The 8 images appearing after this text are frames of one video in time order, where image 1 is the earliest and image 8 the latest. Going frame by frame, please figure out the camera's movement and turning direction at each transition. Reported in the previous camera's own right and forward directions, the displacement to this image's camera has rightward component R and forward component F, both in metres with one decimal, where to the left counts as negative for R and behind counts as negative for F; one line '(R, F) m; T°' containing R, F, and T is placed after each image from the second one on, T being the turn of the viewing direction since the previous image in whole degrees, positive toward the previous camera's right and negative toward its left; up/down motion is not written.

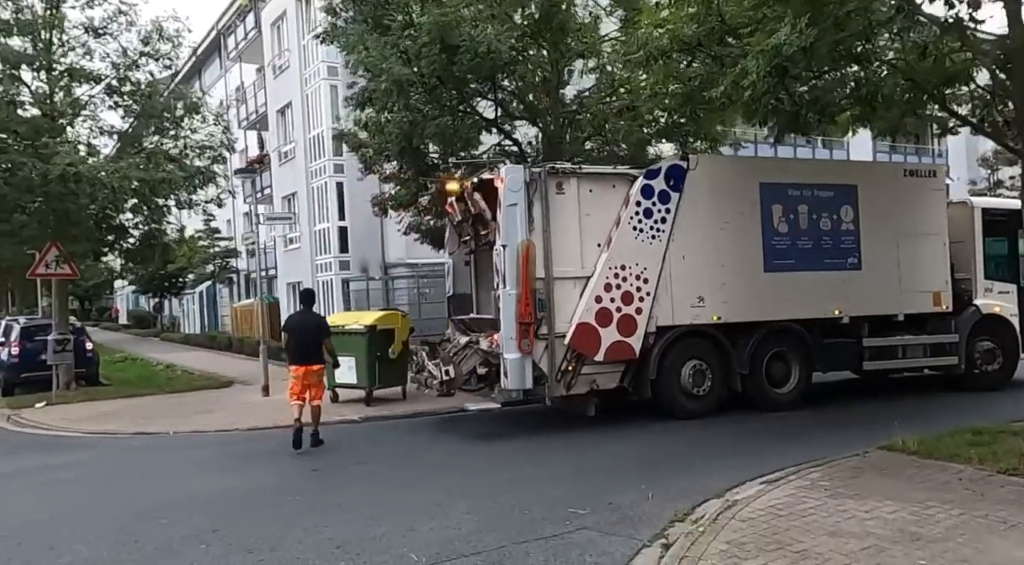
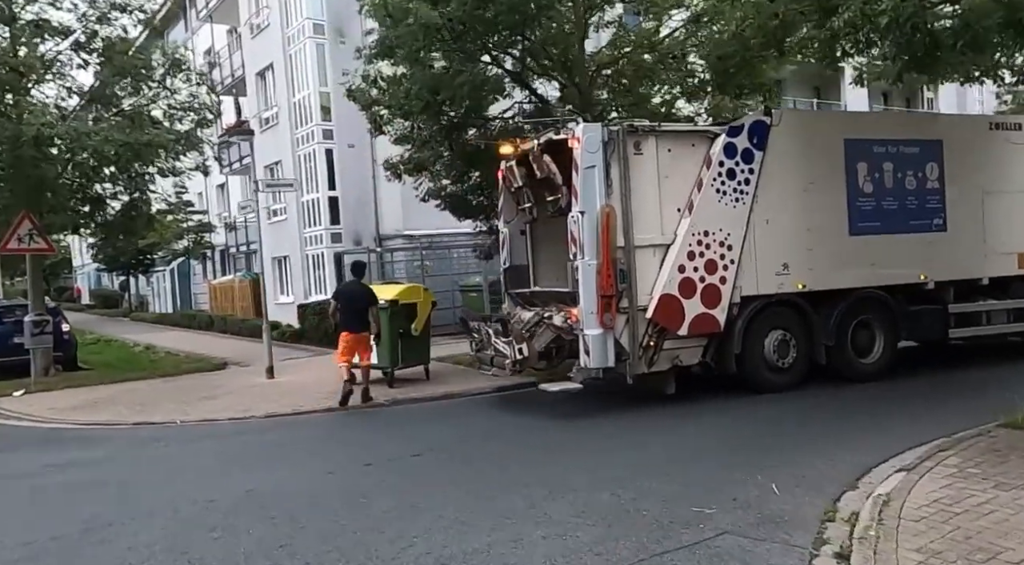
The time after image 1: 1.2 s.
(-1.0, +1.0) m; +3°
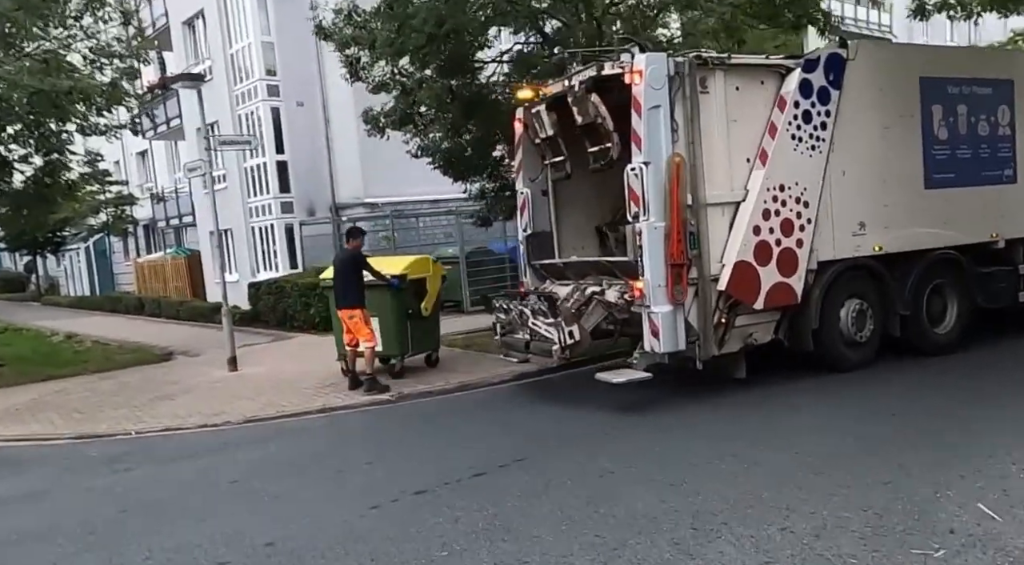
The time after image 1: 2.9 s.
(-1.1, +1.7) m; +5°
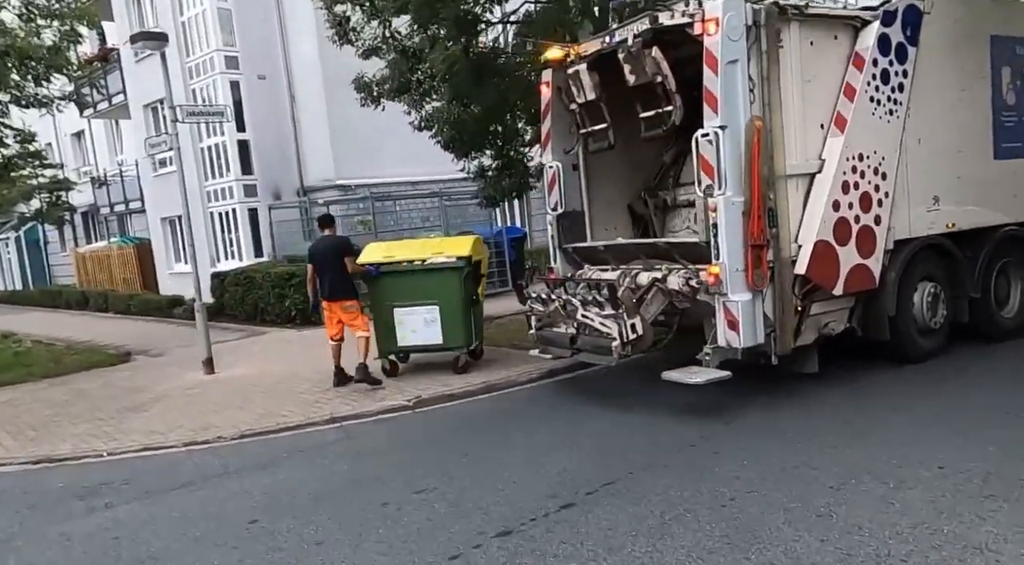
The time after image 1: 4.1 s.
(-0.8, +1.1) m; +4°
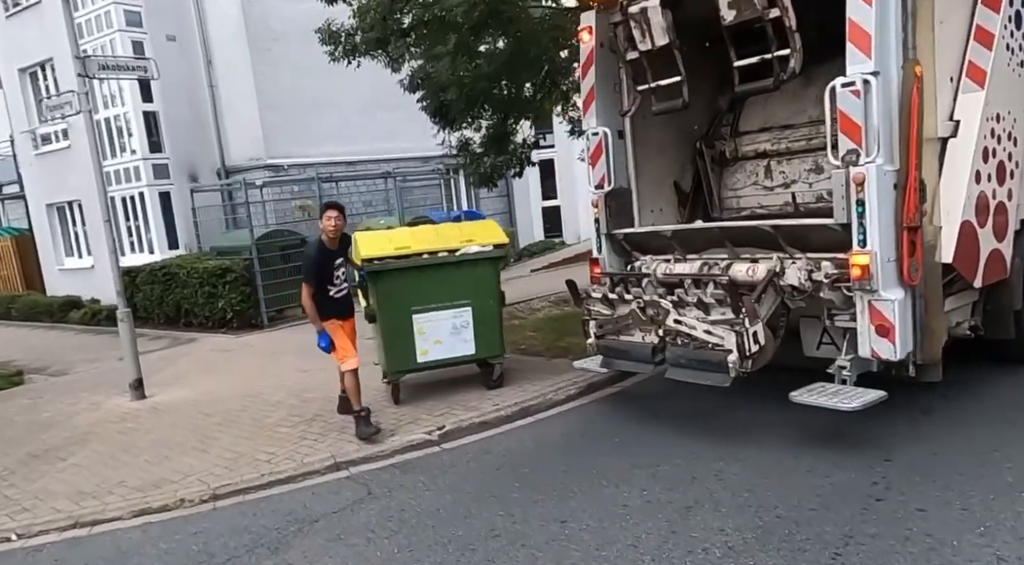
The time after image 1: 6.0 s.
(-1.1, +1.7) m; +8°
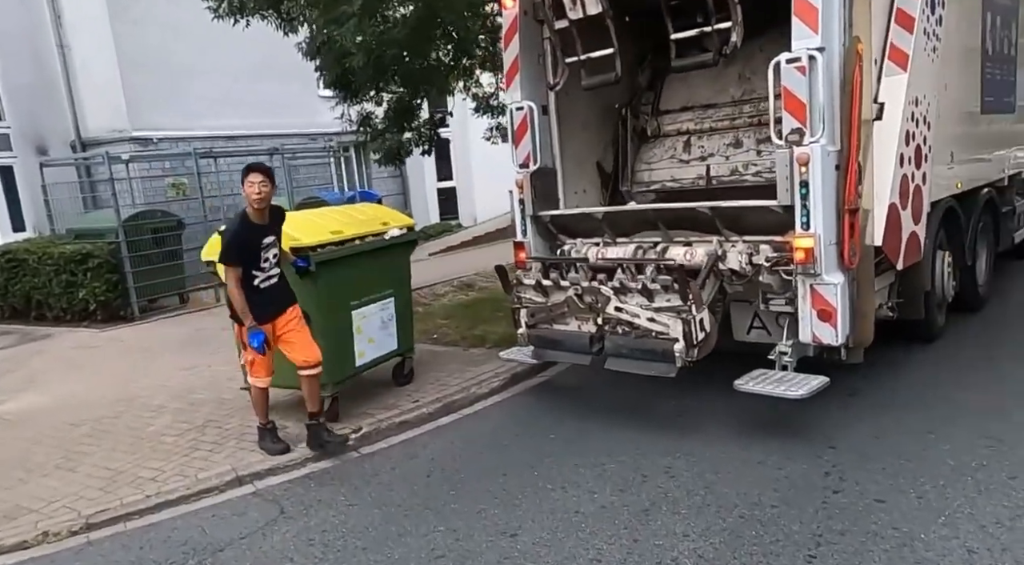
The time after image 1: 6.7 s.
(-0.3, +0.5) m; +9°
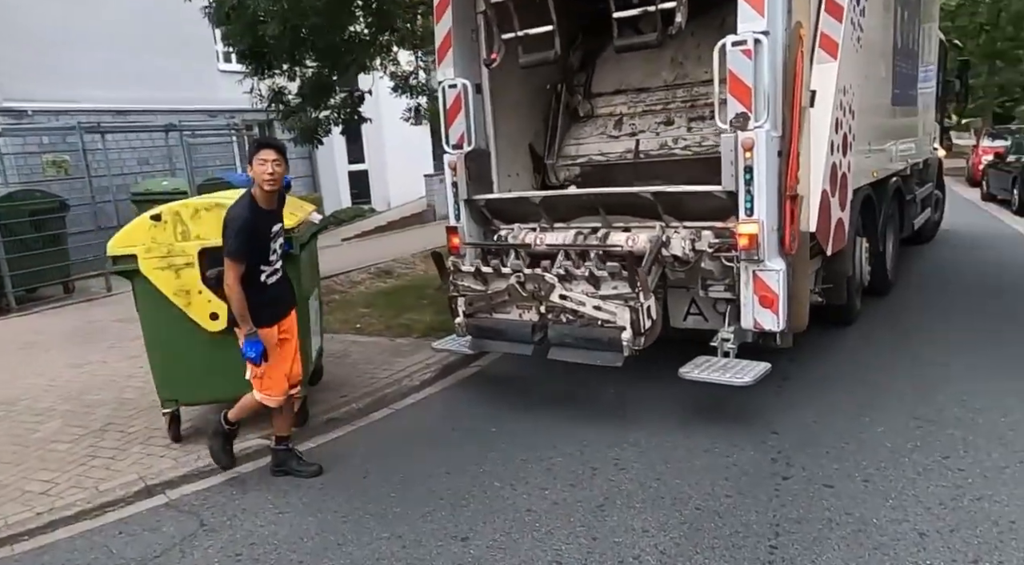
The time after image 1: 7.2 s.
(-0.3, +0.2) m; +8°
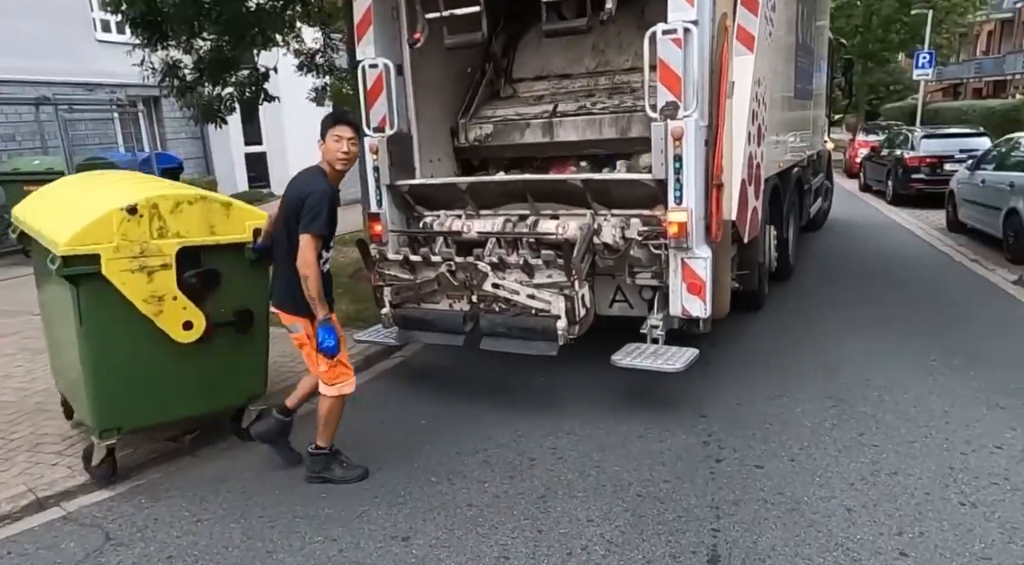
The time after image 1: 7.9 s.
(-0.3, +0.1) m; +8°
